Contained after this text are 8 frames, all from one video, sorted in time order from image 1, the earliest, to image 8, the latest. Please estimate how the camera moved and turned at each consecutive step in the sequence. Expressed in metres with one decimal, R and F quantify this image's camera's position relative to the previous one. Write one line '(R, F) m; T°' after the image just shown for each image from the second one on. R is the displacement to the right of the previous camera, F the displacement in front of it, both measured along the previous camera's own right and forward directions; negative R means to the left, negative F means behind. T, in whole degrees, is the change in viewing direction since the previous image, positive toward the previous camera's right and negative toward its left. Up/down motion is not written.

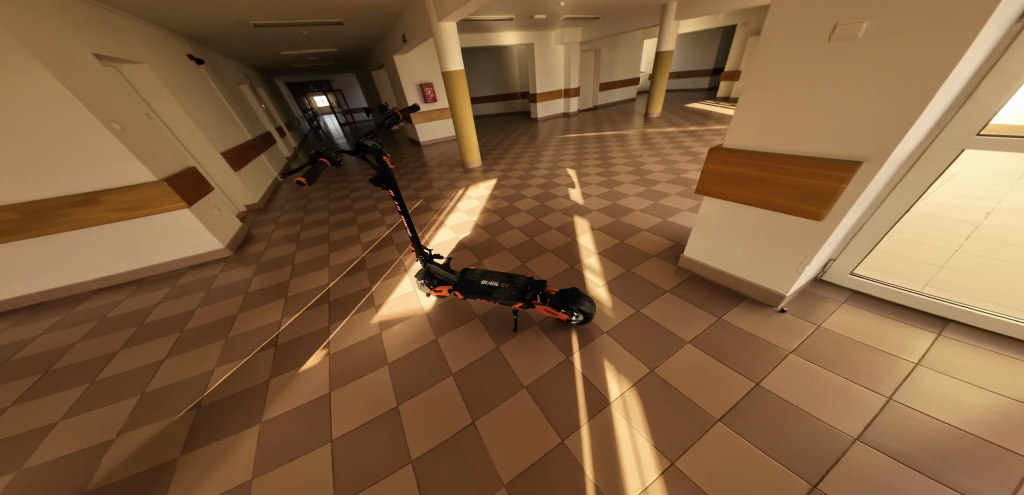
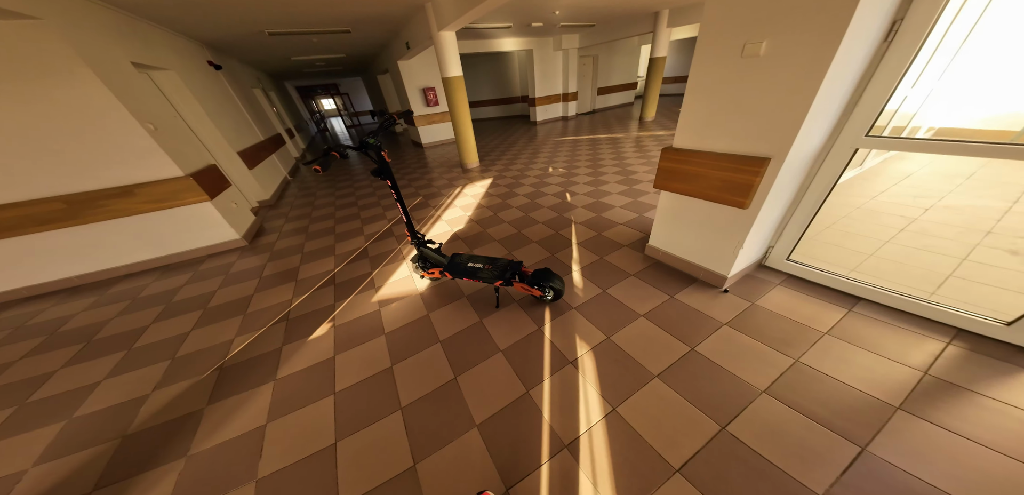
(+0.2, -0.3) m; -1°
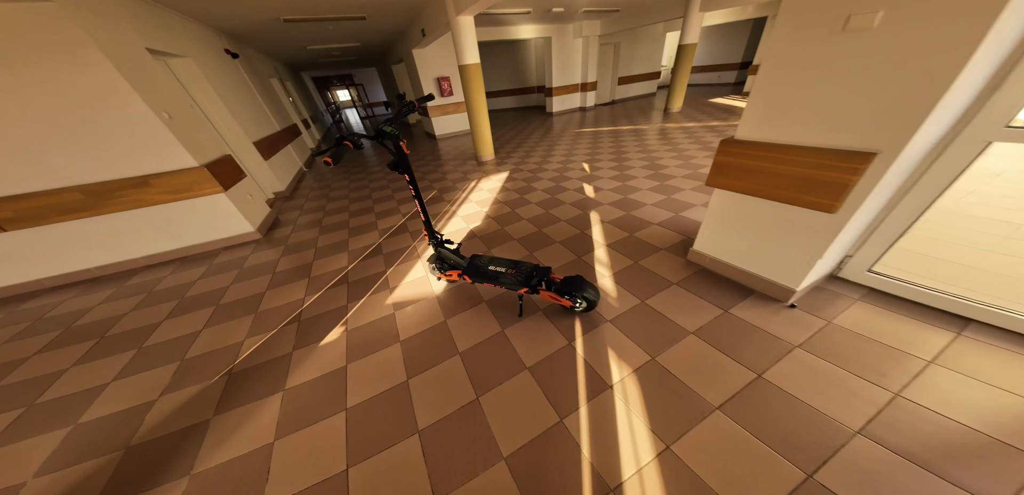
(-0.1, +0.2) m; -2°
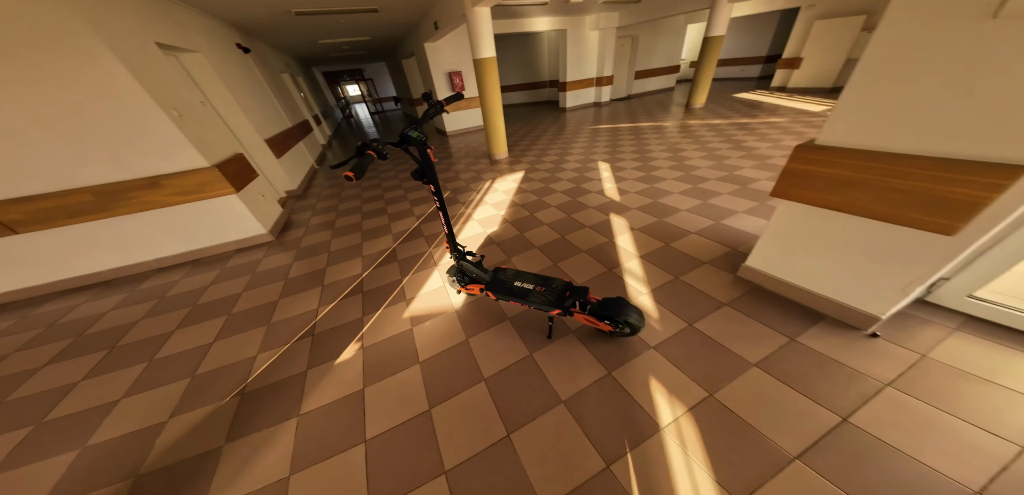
(-0.2, +0.2) m; -1°
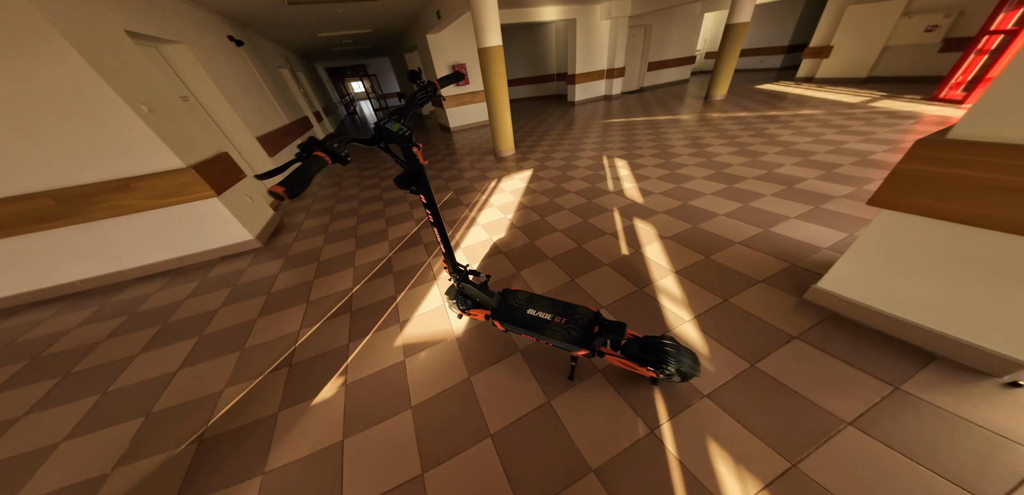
(0.0, +0.4) m; -1°
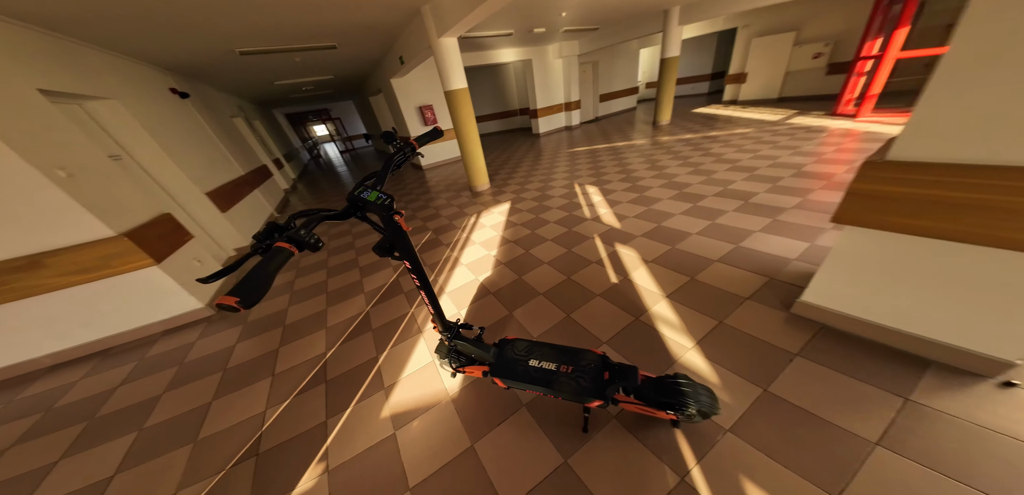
(-0.1, +0.1) m; +5°
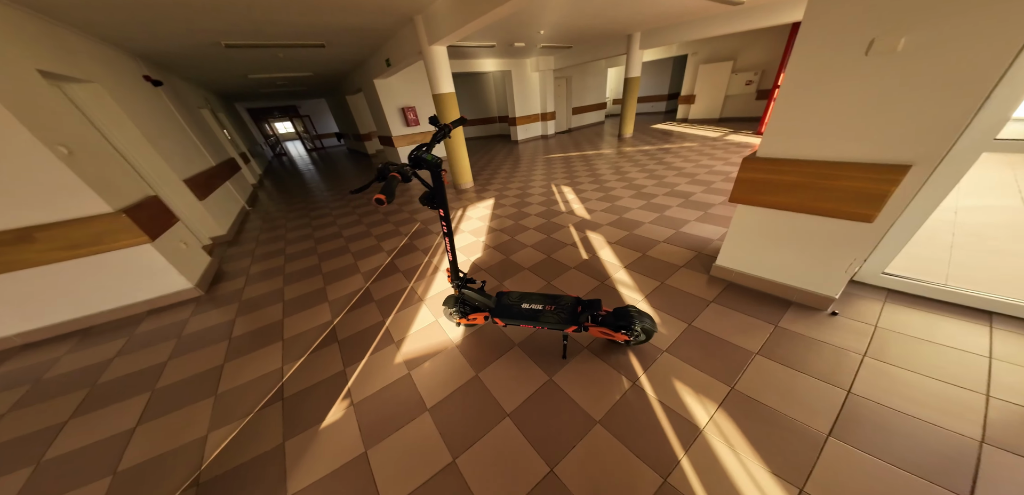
(-0.2, -0.4) m; +6°
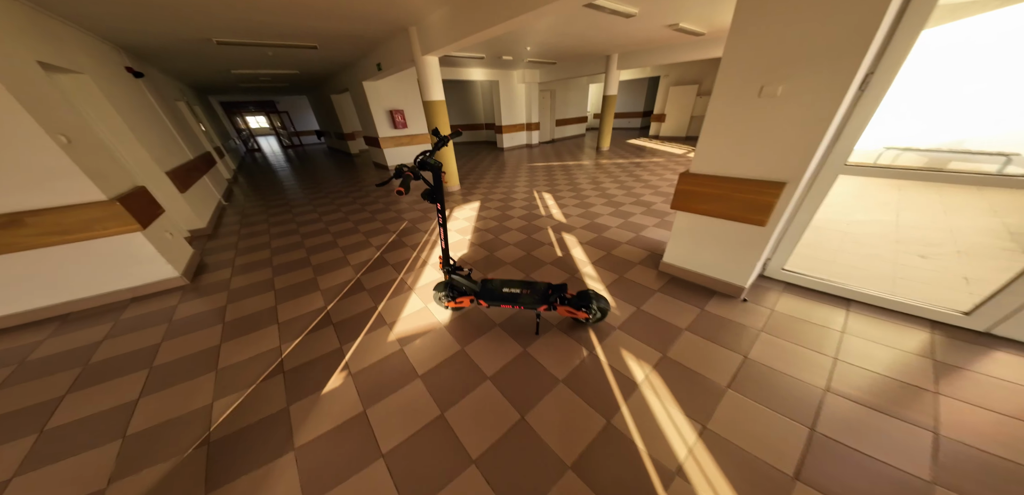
(0.0, -0.4) m; +4°
